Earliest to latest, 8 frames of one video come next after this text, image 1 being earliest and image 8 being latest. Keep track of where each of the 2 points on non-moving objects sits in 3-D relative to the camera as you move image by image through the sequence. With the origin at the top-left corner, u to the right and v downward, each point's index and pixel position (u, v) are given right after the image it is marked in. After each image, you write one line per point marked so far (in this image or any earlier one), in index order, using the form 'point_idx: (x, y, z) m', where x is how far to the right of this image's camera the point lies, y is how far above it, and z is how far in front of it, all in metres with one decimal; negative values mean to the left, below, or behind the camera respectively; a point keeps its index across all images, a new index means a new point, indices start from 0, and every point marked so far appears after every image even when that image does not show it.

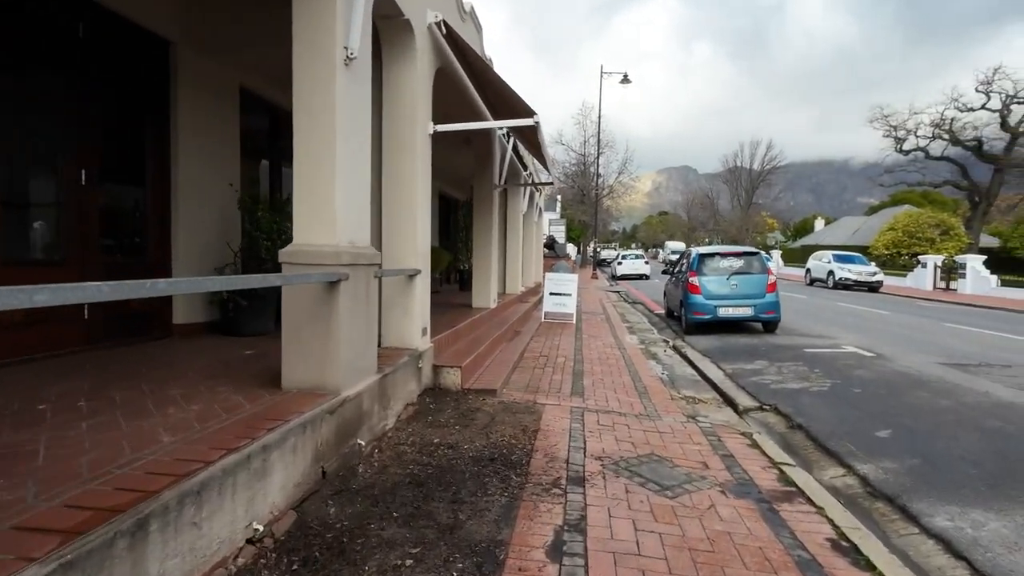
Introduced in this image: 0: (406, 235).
0: (-1.1, +0.5, +5.7) m
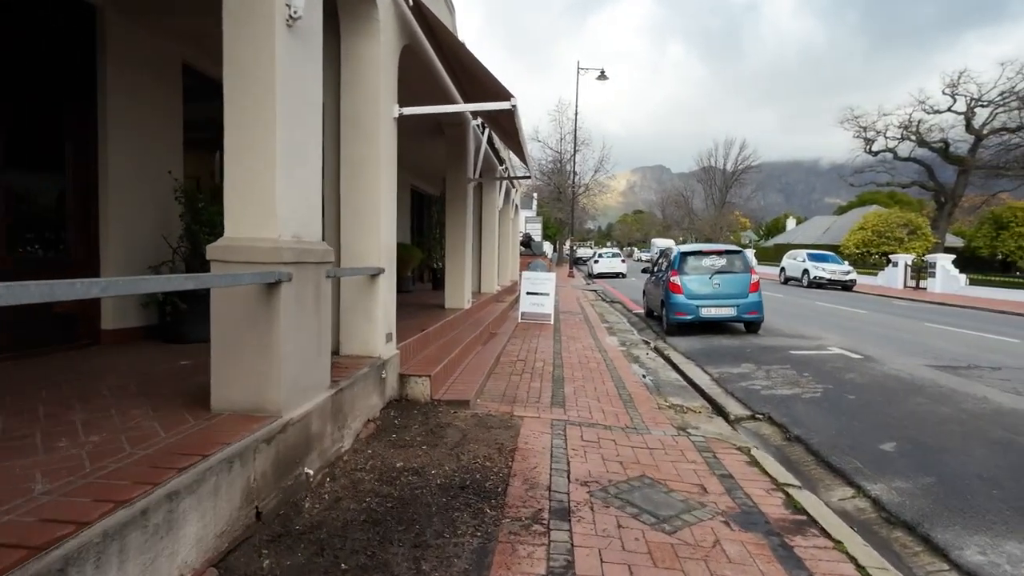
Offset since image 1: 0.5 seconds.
0: (-1.3, +0.5, +5.1) m
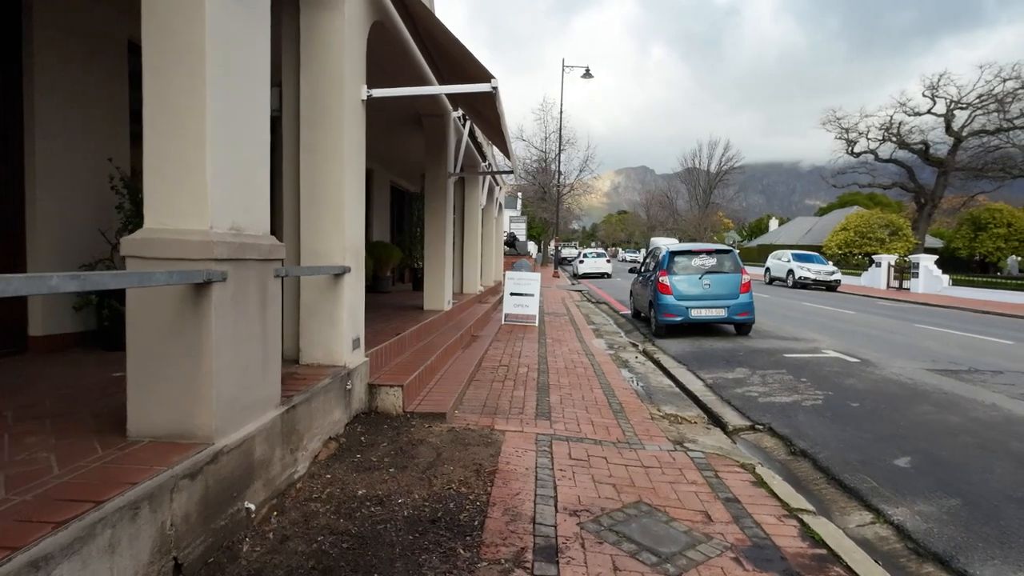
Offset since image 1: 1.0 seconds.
0: (-1.5, +0.5, +4.6) m
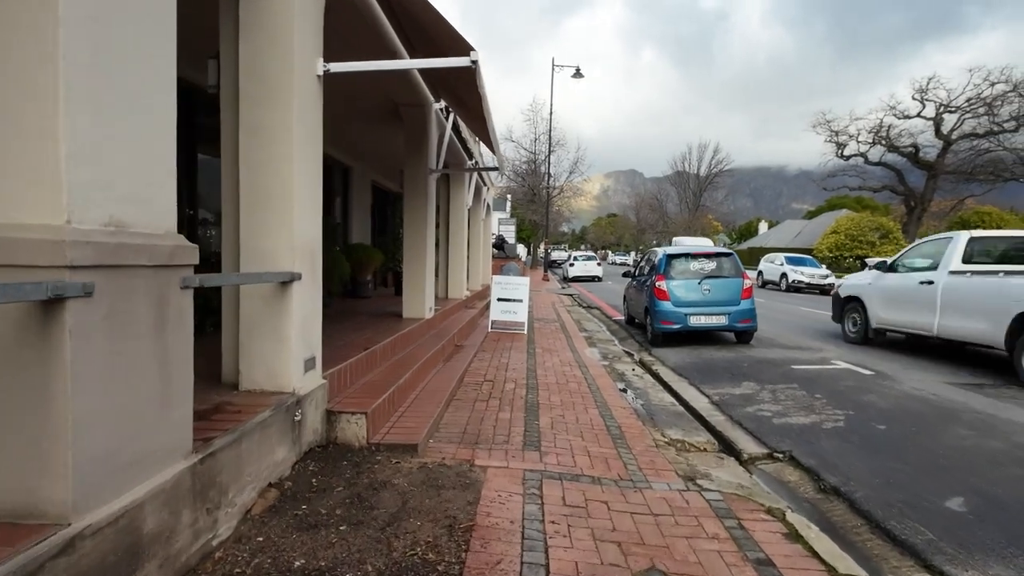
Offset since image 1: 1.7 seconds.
0: (-1.6, +0.5, +3.8) m
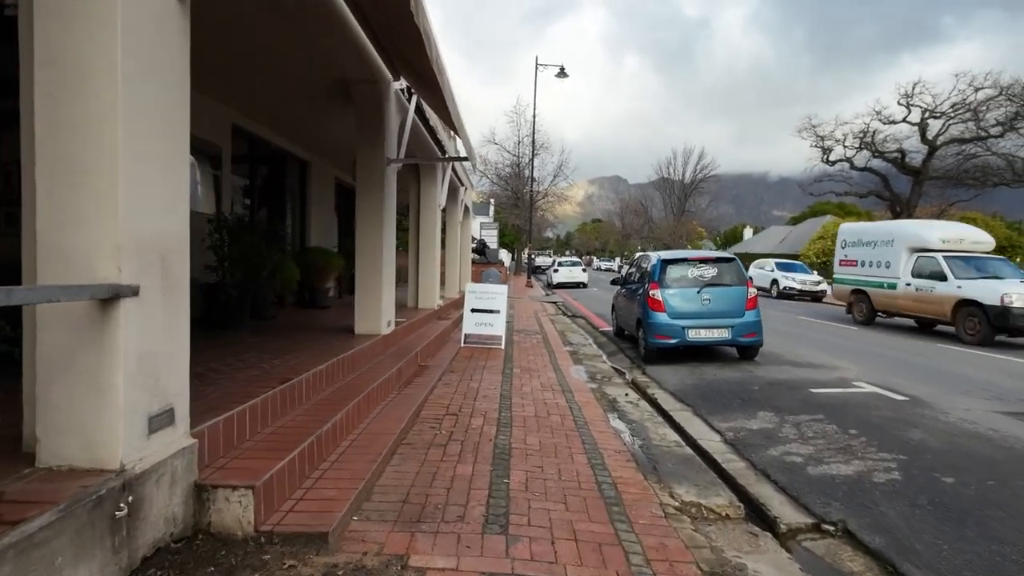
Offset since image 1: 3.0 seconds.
0: (-1.8, +0.4, +2.5) m
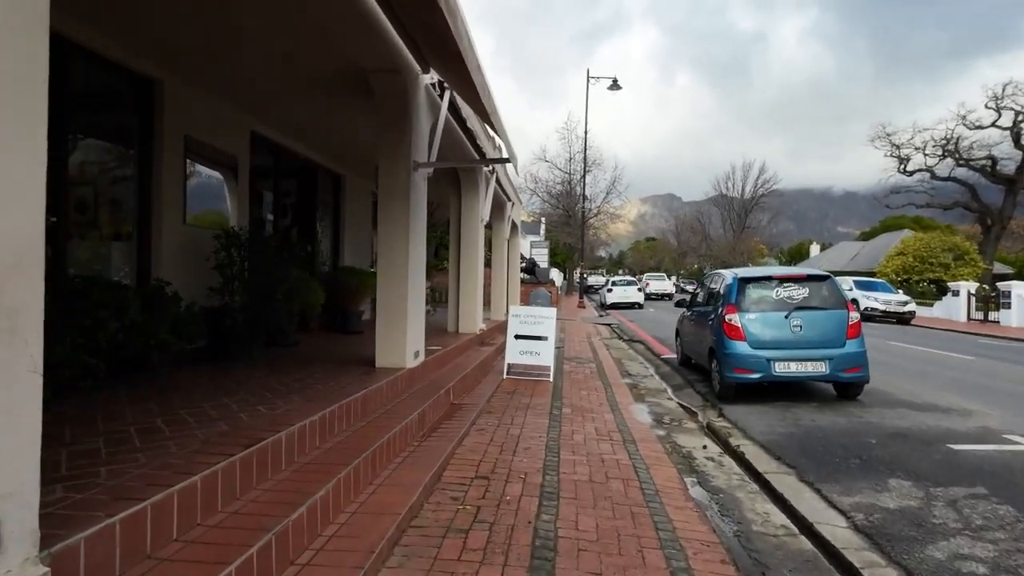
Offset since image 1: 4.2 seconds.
0: (-1.7, +0.3, +1.4) m
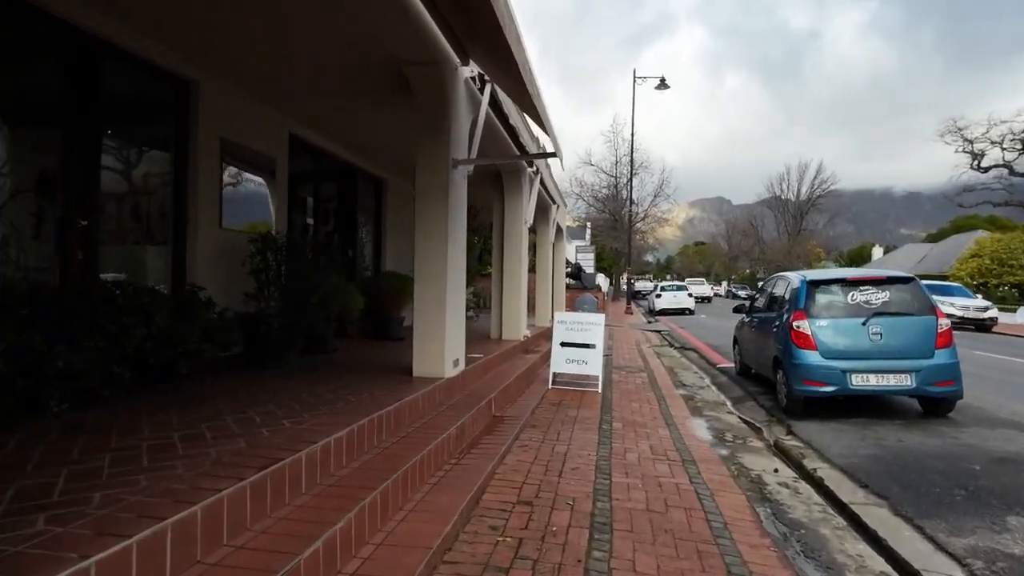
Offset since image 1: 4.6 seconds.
0: (-1.7, +0.3, +1.1) m
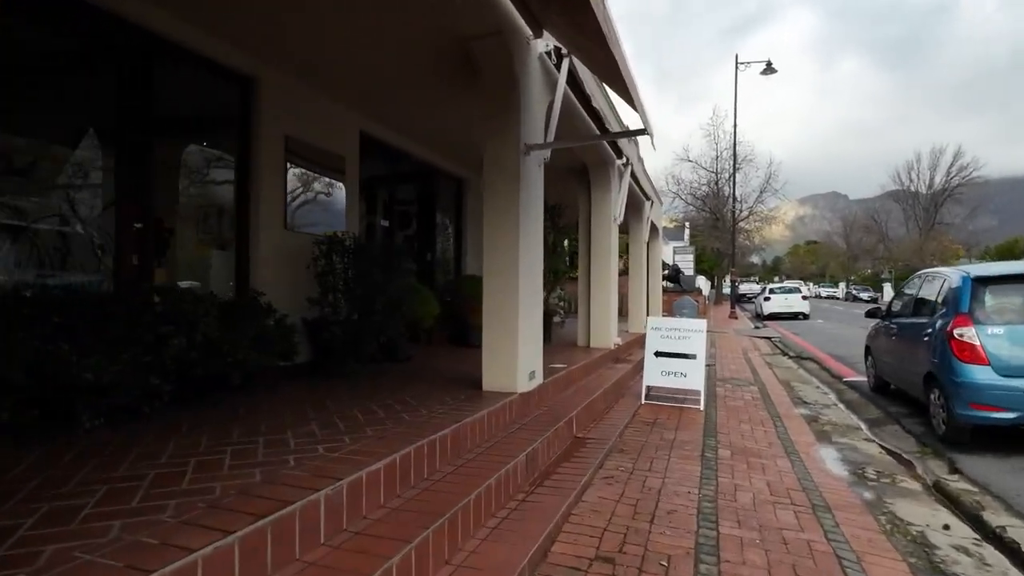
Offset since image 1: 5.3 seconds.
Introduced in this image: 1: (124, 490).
0: (-1.7, +0.3, +0.6) m
1: (-1.8, -0.9, +2.6) m
